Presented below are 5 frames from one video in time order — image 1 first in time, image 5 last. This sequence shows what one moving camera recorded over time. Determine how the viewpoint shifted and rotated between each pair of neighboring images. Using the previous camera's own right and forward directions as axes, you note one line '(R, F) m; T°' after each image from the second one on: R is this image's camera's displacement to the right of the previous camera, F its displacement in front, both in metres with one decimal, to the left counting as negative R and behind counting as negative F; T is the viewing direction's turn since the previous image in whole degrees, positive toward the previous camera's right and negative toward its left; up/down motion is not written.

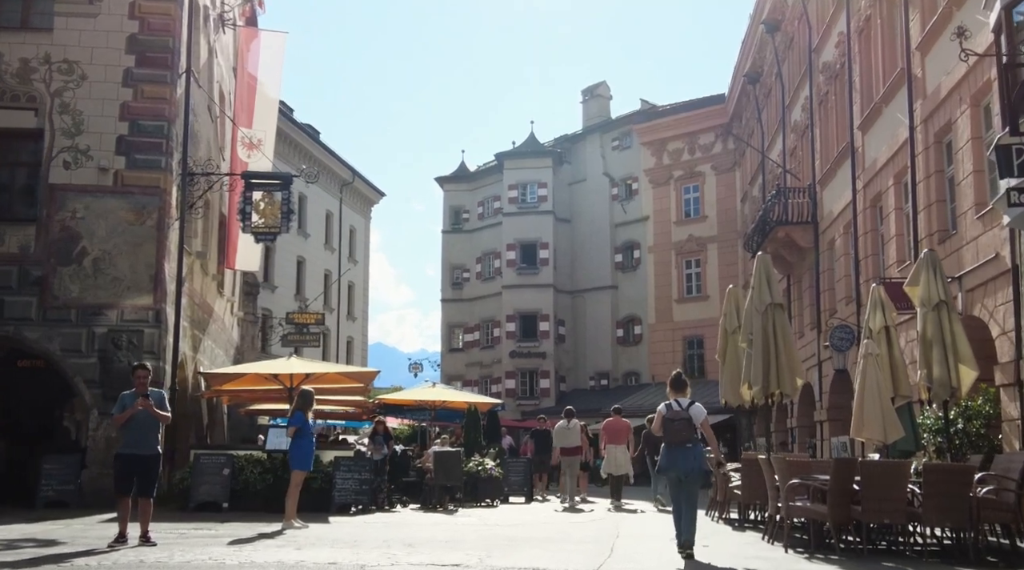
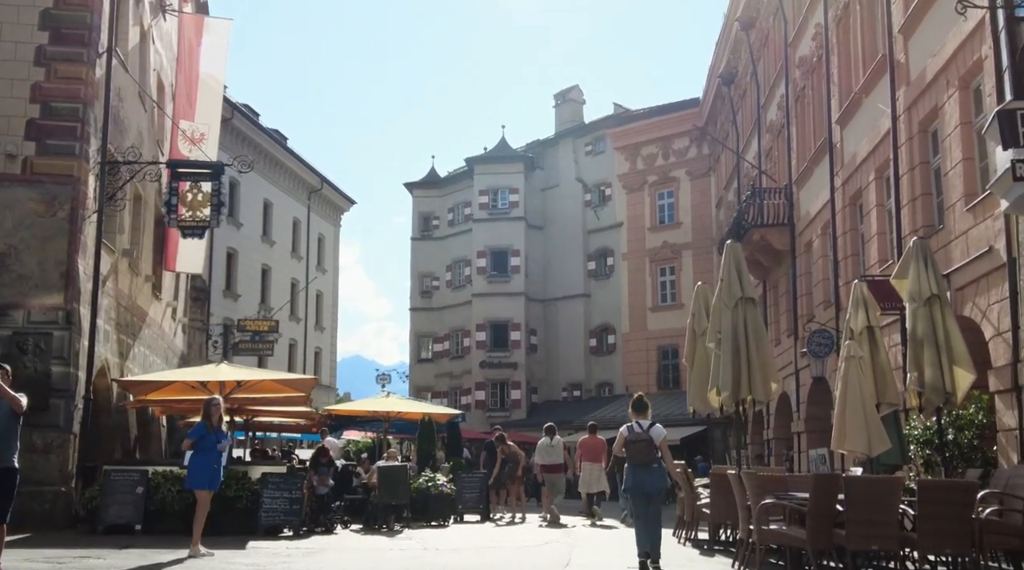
(+0.4, +1.5) m; +1°
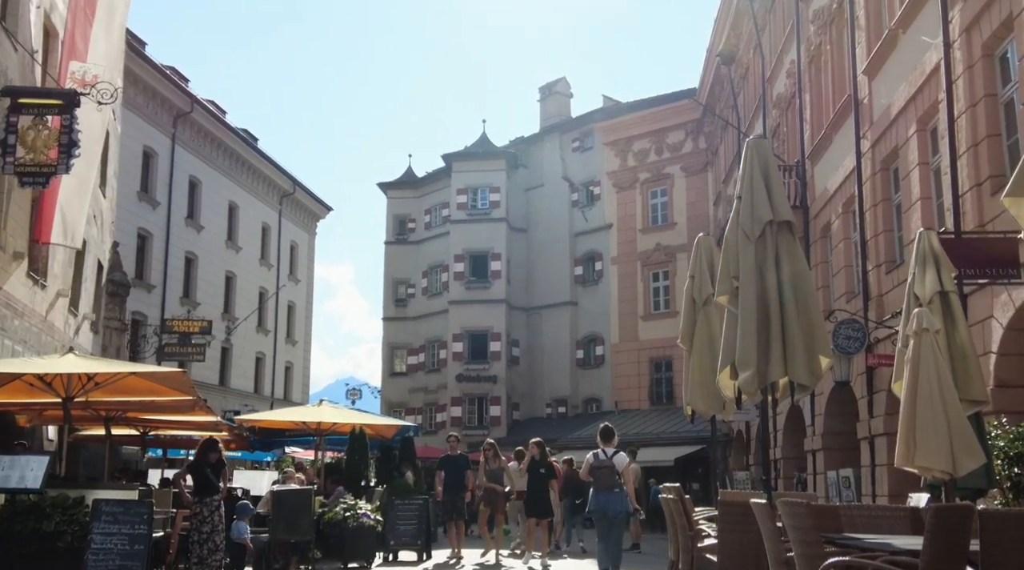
(+0.6, +4.1) m; 0°
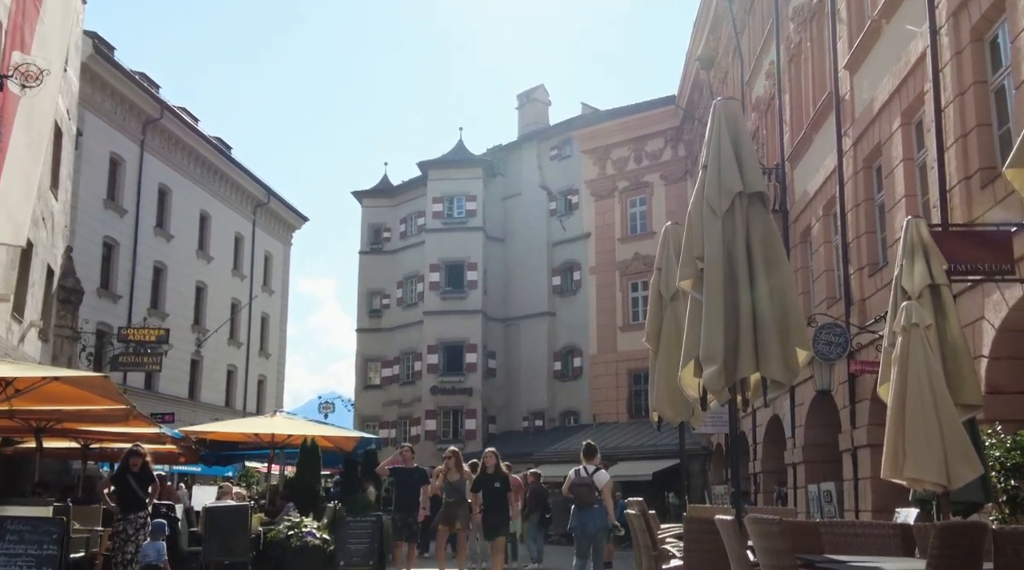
(+0.3, +1.0) m; +1°
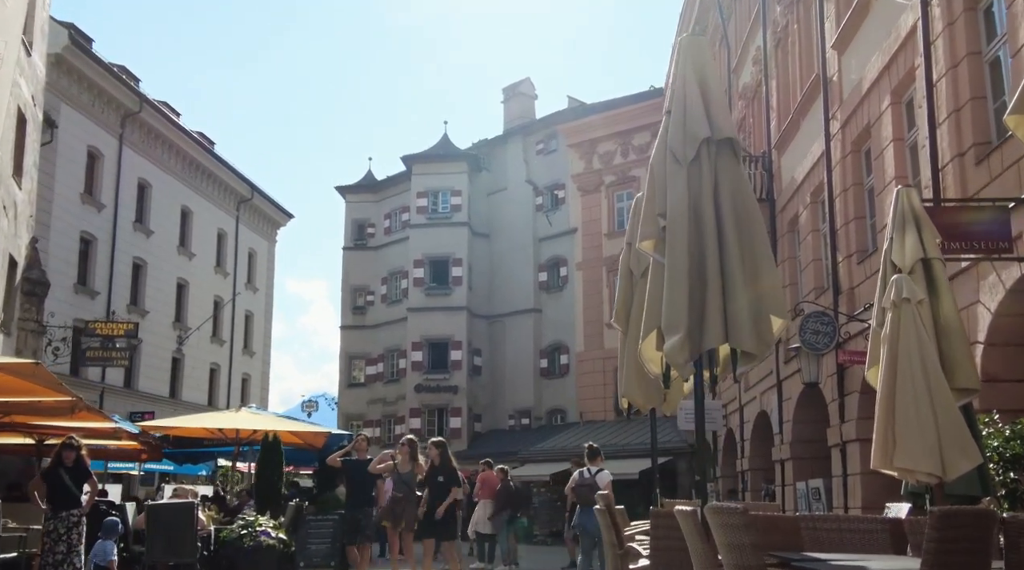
(+0.3, +0.7) m; 0°
